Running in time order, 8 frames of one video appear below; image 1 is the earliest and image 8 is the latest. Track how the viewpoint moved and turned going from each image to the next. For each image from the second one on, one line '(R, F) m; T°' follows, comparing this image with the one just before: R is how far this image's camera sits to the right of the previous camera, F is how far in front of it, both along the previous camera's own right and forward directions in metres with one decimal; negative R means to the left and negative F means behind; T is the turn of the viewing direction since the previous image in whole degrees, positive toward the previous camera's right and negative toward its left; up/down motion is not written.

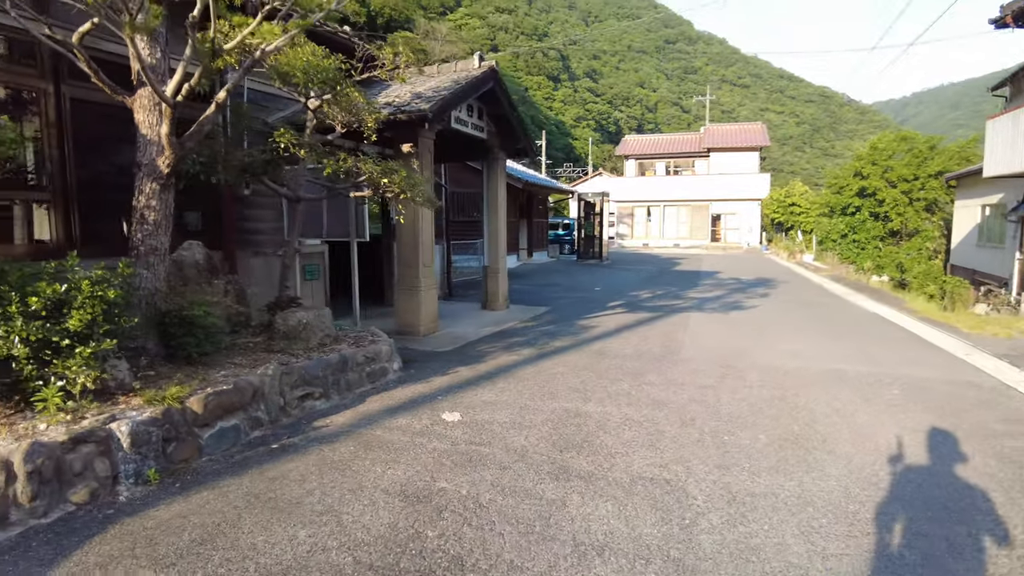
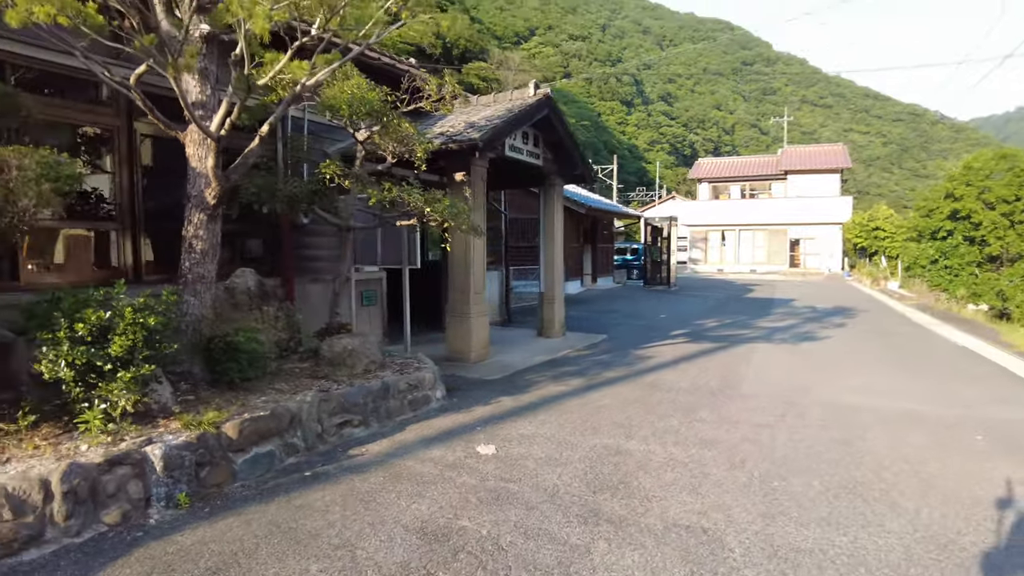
(+0.3, +0.1) m; -7°
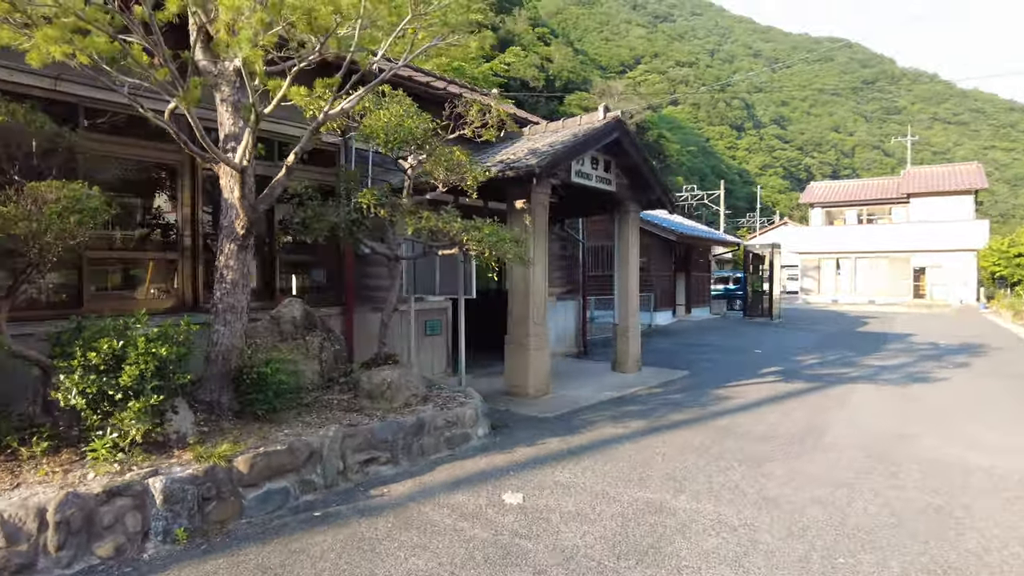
(+0.5, +0.4) m; -10°
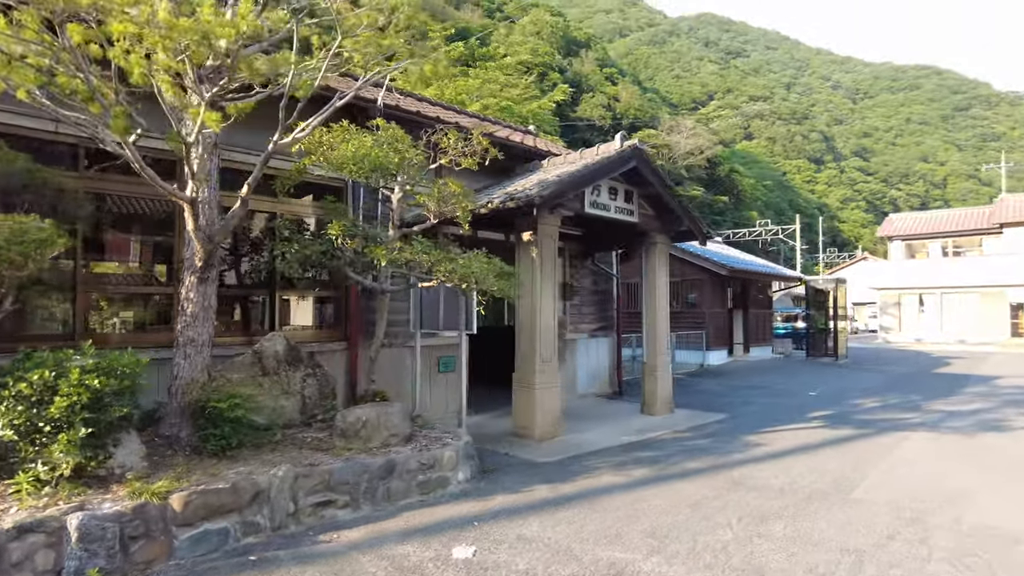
(+0.8, +0.3) m; -7°
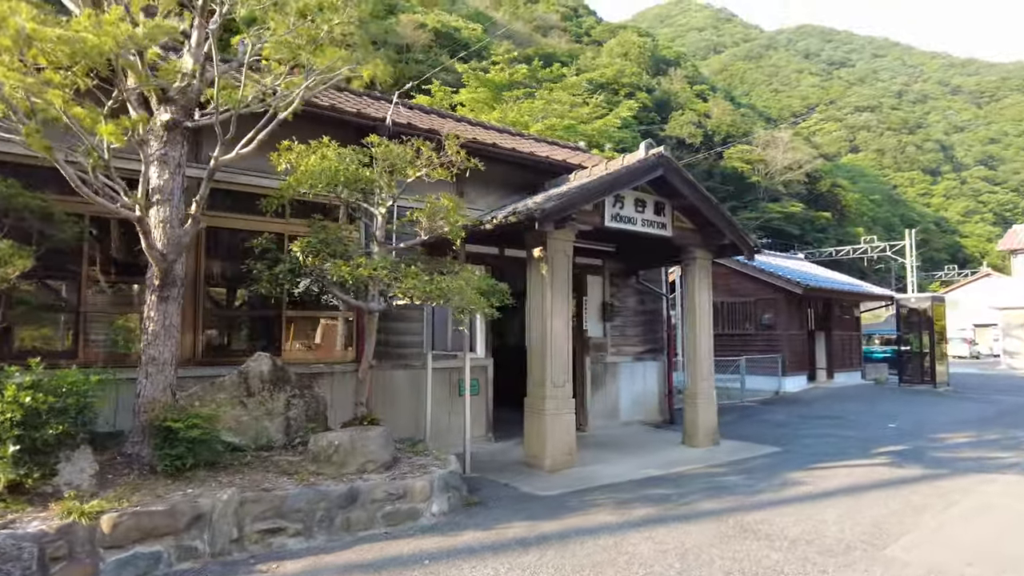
(+0.9, +0.4) m; -9°
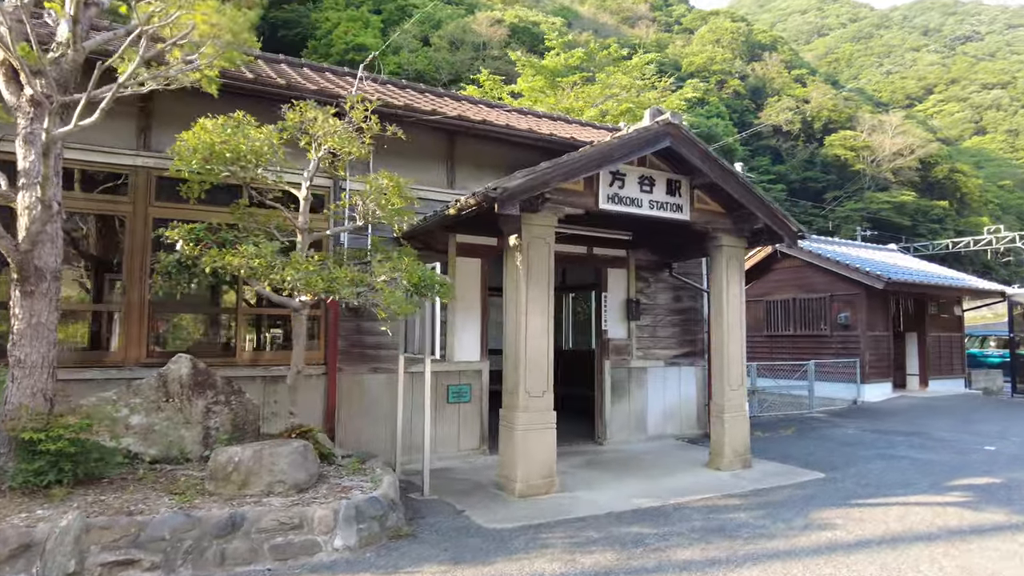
(+1.1, +1.0) m; -8°
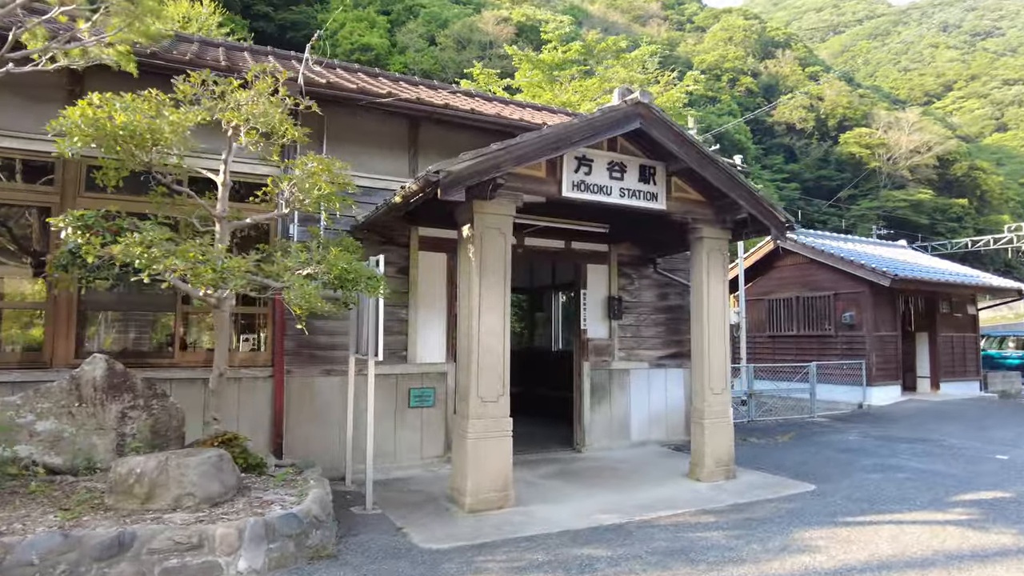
(+0.5, +0.5) m; -1°
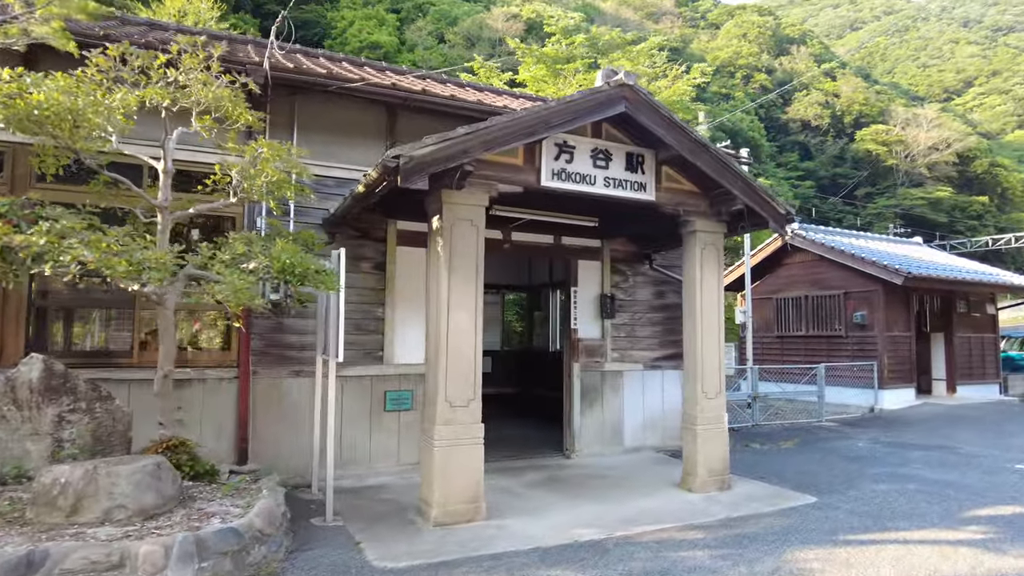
(+0.3, +0.4) m; -1°
